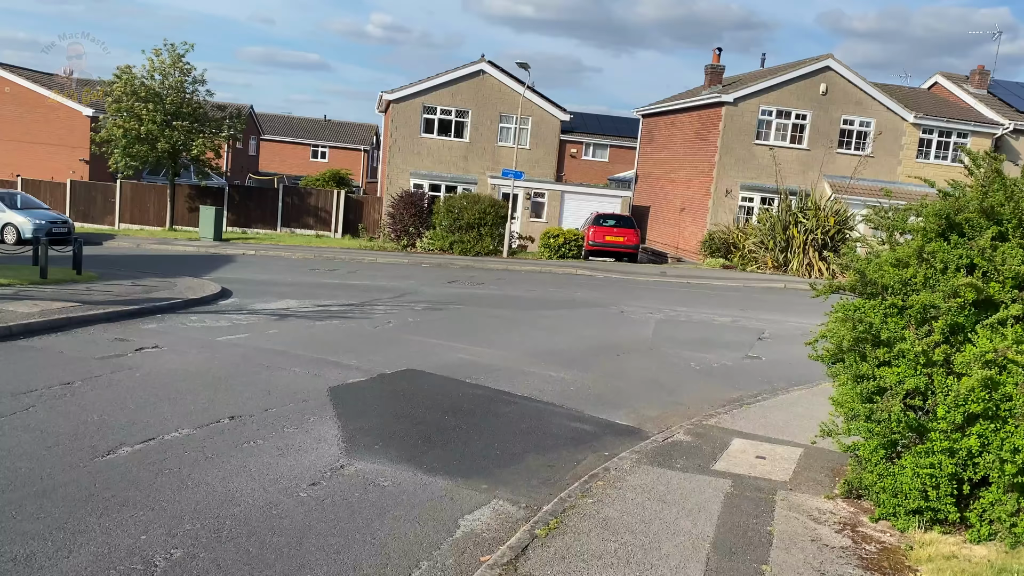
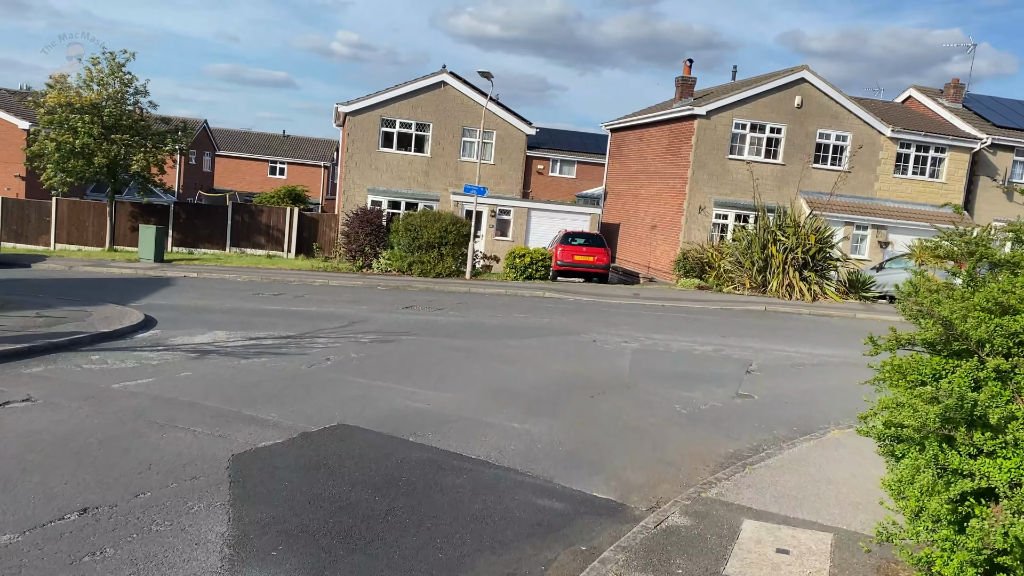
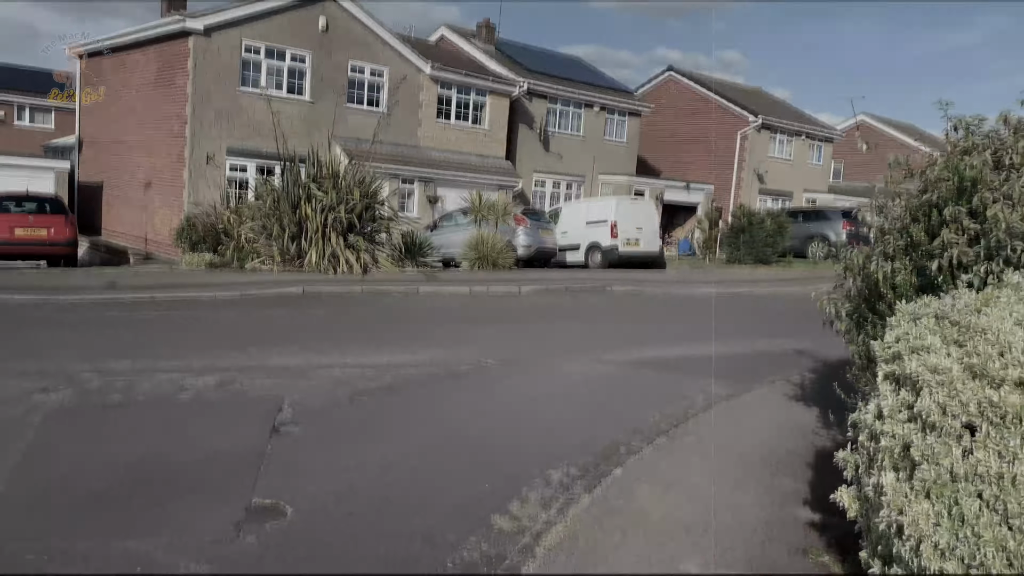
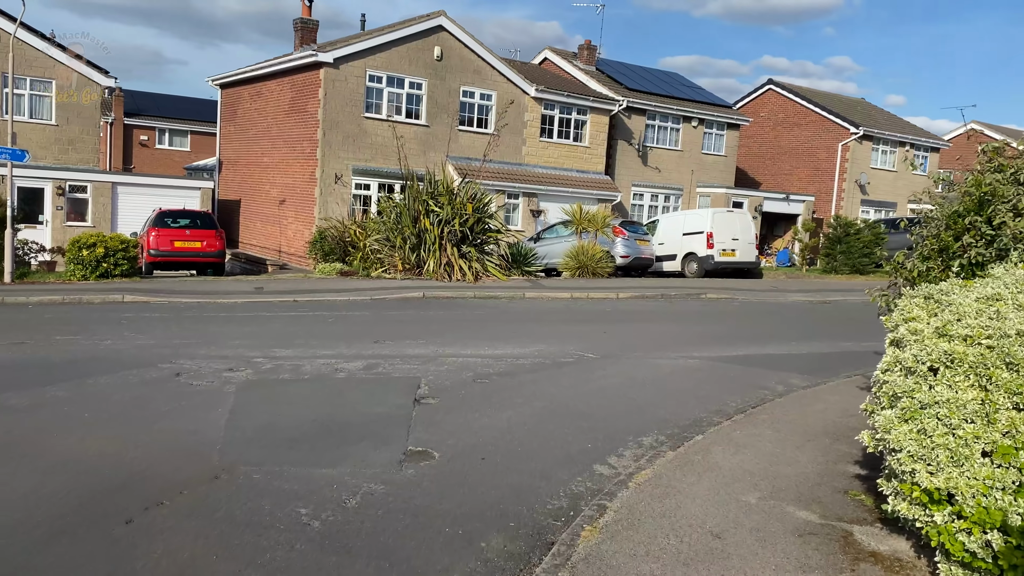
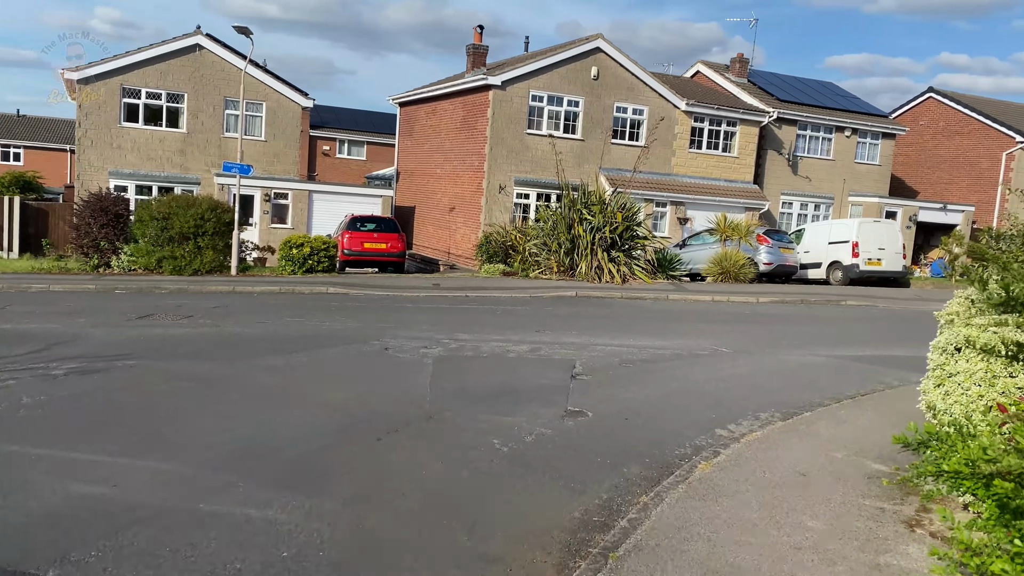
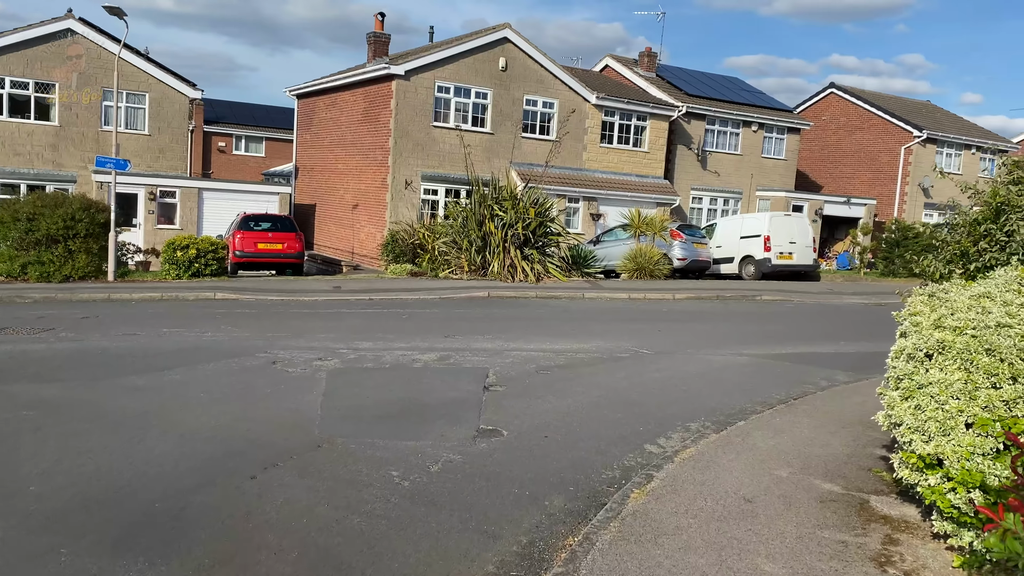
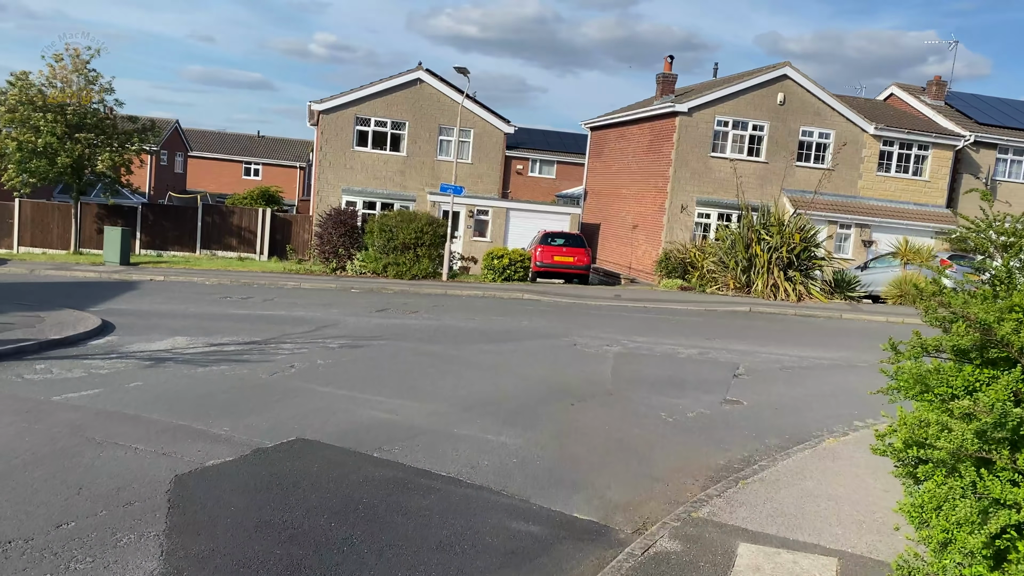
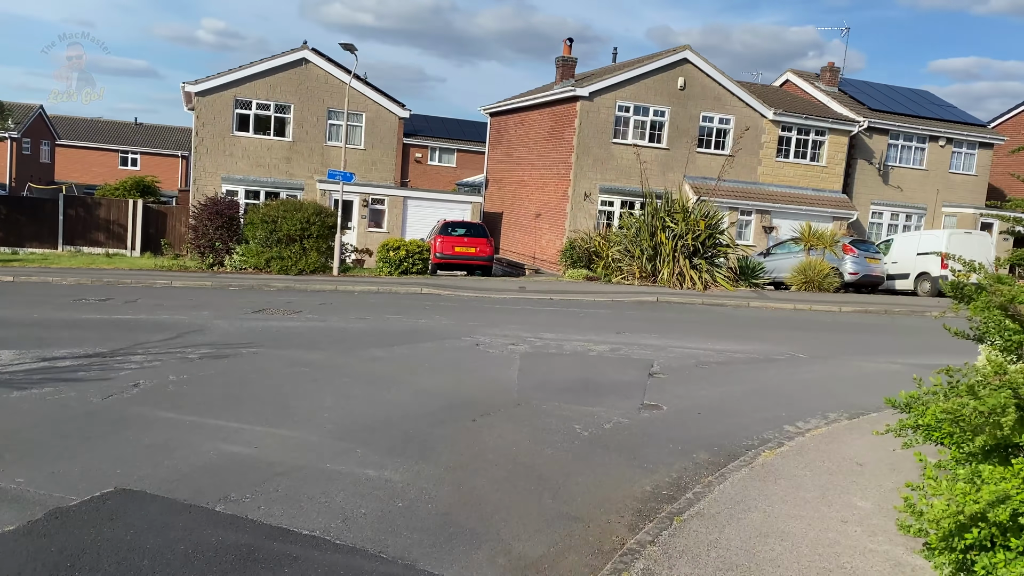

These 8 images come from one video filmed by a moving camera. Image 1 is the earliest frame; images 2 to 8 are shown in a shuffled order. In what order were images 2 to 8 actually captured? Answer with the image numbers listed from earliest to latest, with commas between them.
2, 7, 8, 5, 6, 4, 3
